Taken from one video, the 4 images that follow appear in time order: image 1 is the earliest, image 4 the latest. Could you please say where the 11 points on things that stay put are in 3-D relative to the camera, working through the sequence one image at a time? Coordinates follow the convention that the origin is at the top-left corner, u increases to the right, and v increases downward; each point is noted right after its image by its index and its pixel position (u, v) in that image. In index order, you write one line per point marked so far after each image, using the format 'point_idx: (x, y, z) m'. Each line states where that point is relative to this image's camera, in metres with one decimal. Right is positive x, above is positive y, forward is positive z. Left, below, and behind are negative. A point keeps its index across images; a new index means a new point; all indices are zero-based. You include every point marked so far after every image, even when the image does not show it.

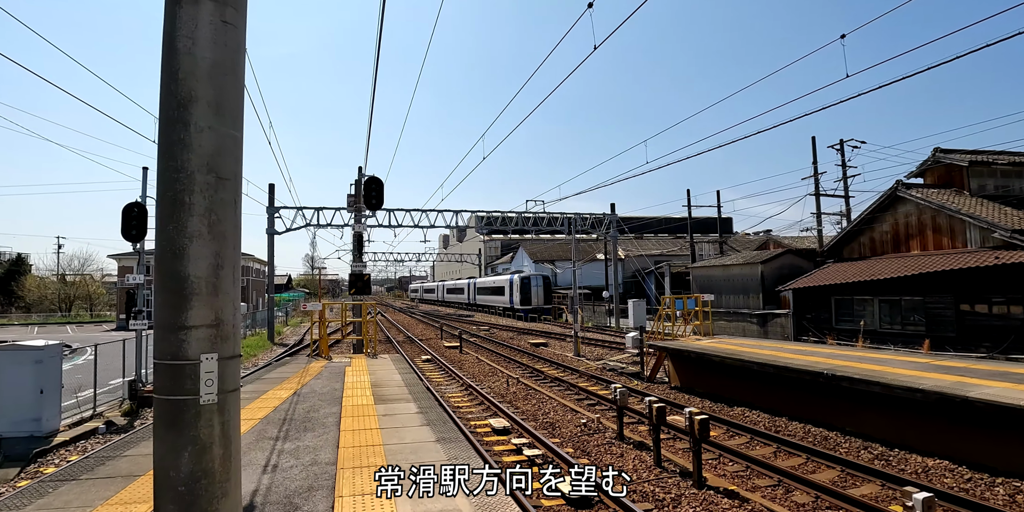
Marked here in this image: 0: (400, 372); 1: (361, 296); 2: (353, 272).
0: (-2.1, -2.2, +9.9) m
1: (-4.4, -1.2, +15.3) m
2: (-4.5, -0.4, +14.9) m
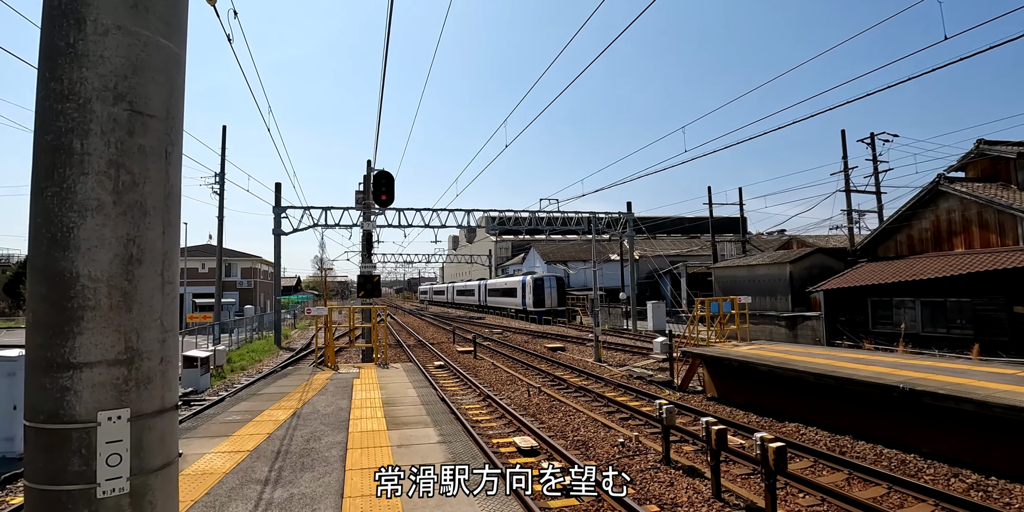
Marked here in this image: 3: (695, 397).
0: (-1.7, -2.2, +8.9) m
1: (-3.9, -1.2, +14.3) m
2: (-4.0, -0.5, +13.9) m
3: (+4.4, -3.4, +12.6) m
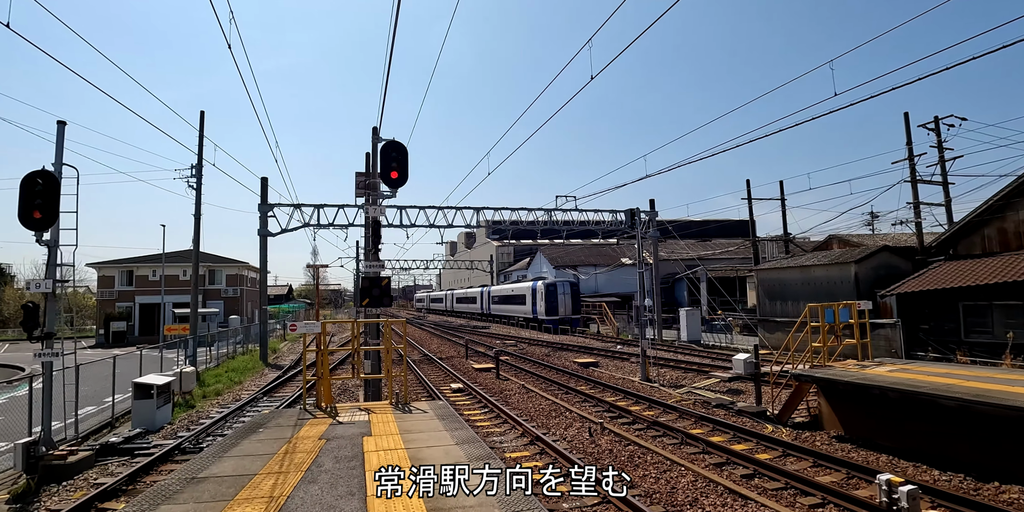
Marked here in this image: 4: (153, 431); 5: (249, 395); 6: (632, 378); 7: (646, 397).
0: (-0.6, -2.0, +5.7) m
1: (-2.9, -1.2, +11.2) m
2: (-3.0, -0.4, +10.7) m
3: (+5.4, -3.2, +9.5) m
4: (-7.8, -3.8, +11.4) m
5: (-7.4, -3.9, +14.8) m
6: (+3.7, -3.8, +16.3) m
7: (+3.2, -3.4, +12.7) m
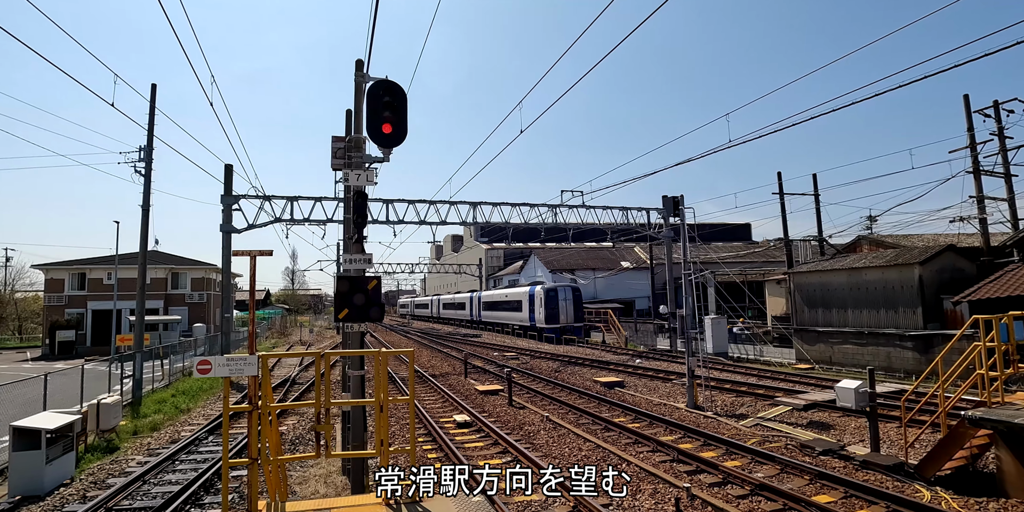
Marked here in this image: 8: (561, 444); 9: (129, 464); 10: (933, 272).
0: (+0.2, -1.8, +2.6) m
1: (-2.3, -1.0, +7.9) m
2: (-2.4, -0.2, +7.5) m
3: (+6.0, -3.1, +6.5) m
4: (-7.2, -3.7, +8.0) m
5: (-6.9, -3.8, +11.4) m
6: (+4.1, -3.7, +13.2) m
7: (+3.8, -3.4, +9.7) m
8: (+0.9, -3.5, +9.7) m
9: (-6.8, -3.7, +9.3) m
10: (+13.9, -0.5, +17.4) m
